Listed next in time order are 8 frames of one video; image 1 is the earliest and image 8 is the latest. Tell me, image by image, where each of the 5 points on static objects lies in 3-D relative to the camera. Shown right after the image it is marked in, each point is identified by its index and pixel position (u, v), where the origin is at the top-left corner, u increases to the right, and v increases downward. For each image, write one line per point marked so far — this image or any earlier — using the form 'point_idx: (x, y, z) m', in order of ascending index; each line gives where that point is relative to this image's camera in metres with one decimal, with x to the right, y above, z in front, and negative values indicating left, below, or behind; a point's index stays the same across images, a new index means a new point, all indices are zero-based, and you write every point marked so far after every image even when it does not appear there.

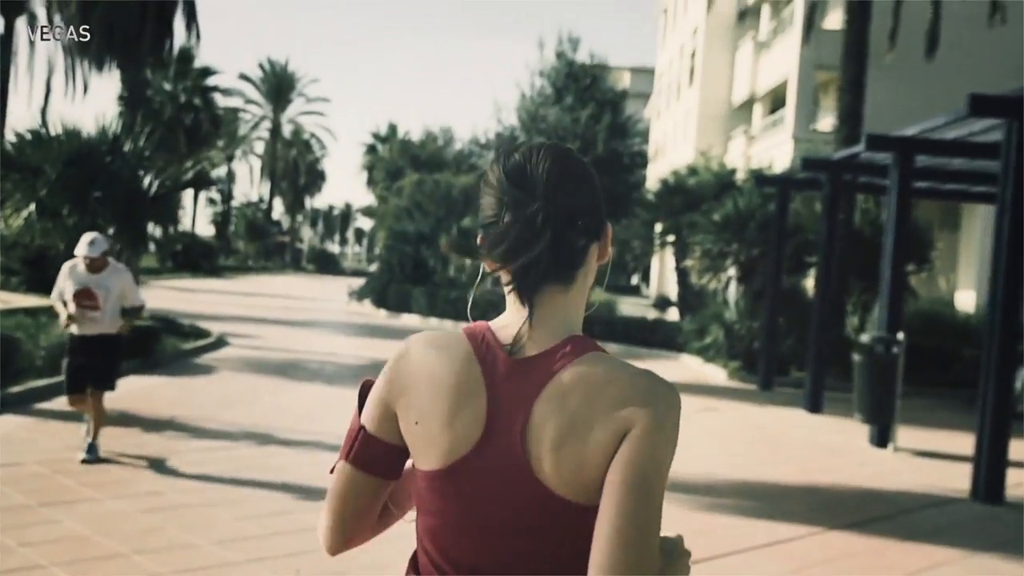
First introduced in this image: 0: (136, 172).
0: (-5.1, +1.6, +15.8) m
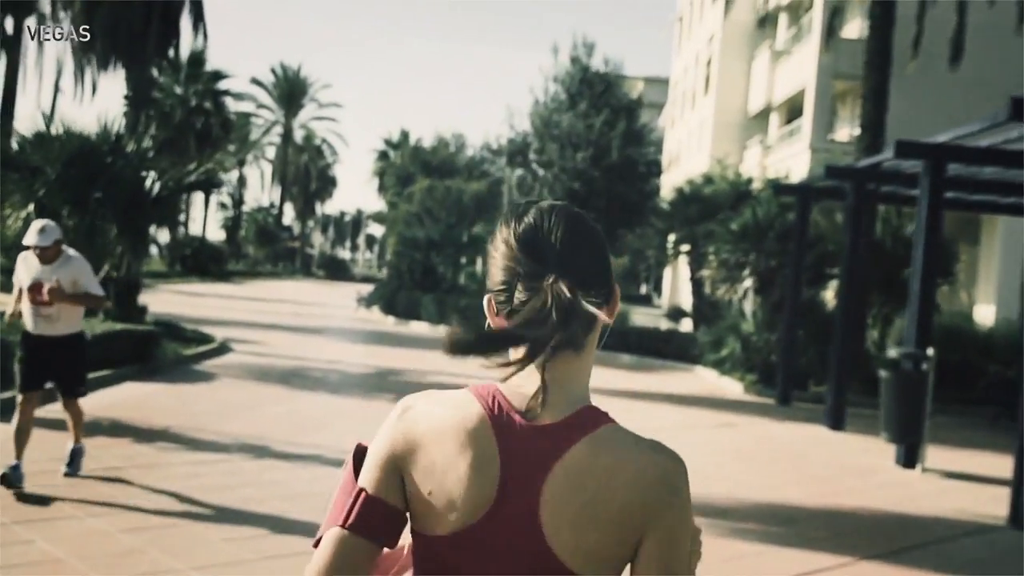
0: (-4.9, +1.5, +15.4) m
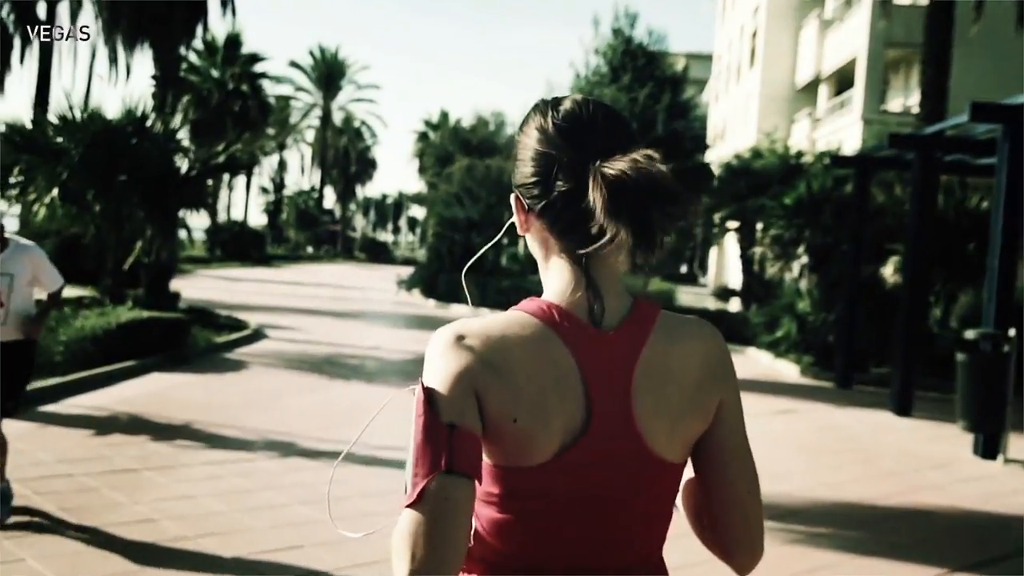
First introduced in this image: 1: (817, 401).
0: (-4.4, +1.7, +14.9) m
1: (+3.4, -1.3, +13.1) m
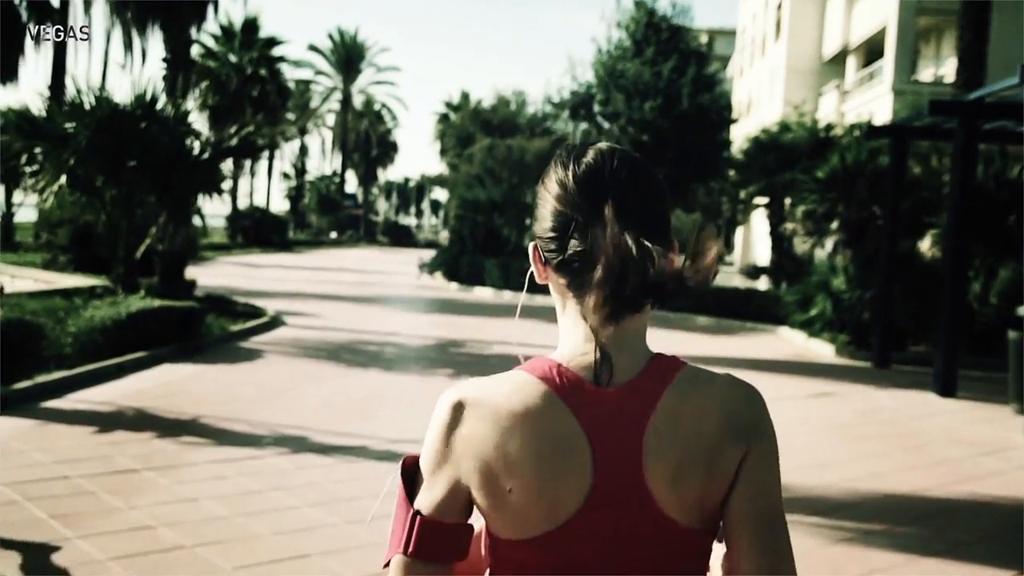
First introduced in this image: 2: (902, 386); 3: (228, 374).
0: (-4.1, +1.9, +14.4) m
1: (+3.7, -1.0, +12.5) m
2: (+4.2, -1.0, +12.5) m
3: (-2.6, -0.8, +10.9) m
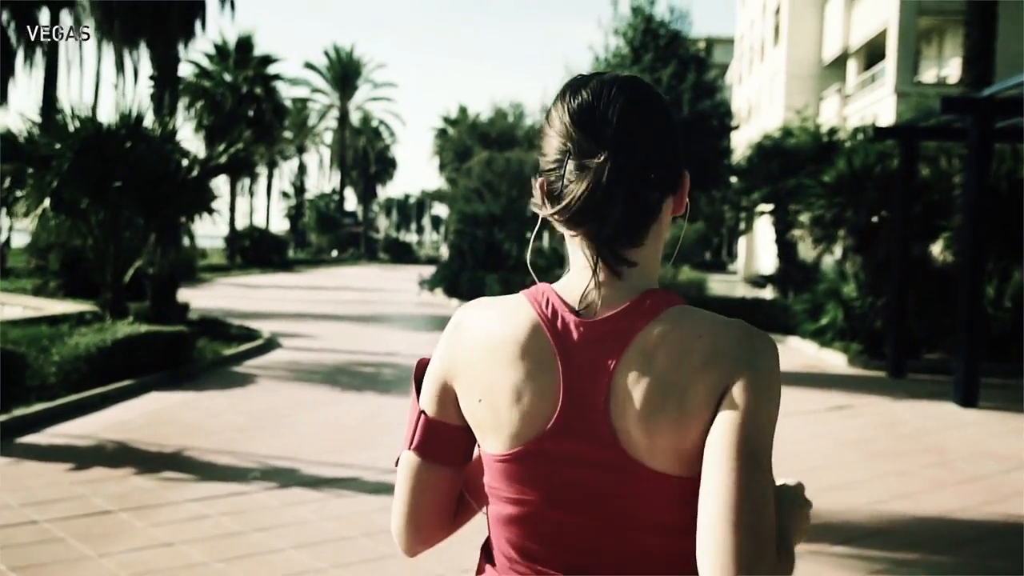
0: (-4.2, +1.6, +14.0) m
1: (+3.7, -1.1, +12.0) m
2: (+4.2, -1.1, +12.0) m
3: (-2.6, -1.0, +10.5) m
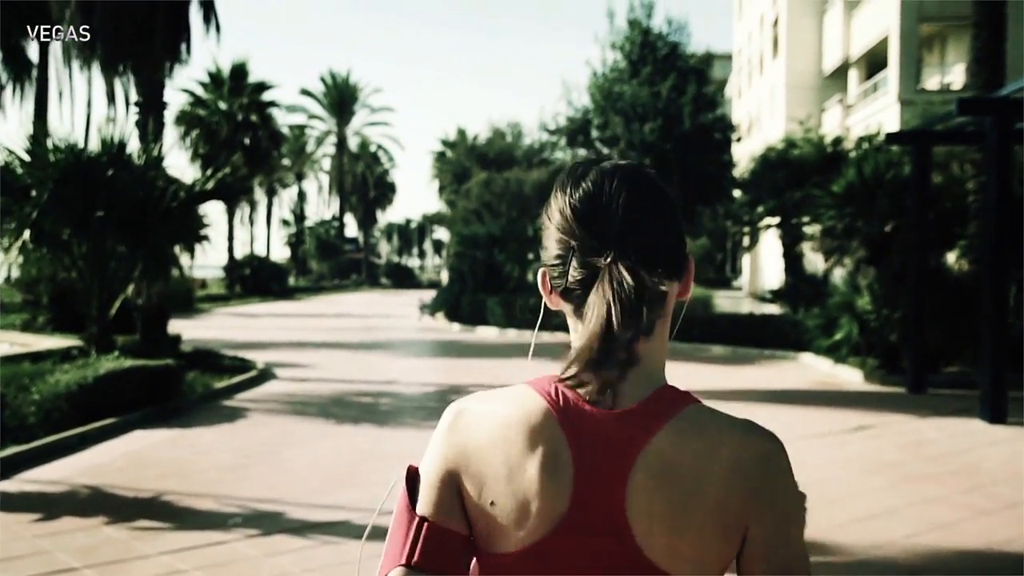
0: (-4.2, +1.2, +13.5) m
1: (+3.7, -1.2, +11.5) m
2: (+4.2, -1.2, +11.4) m
3: (-2.6, -1.3, +9.9) m
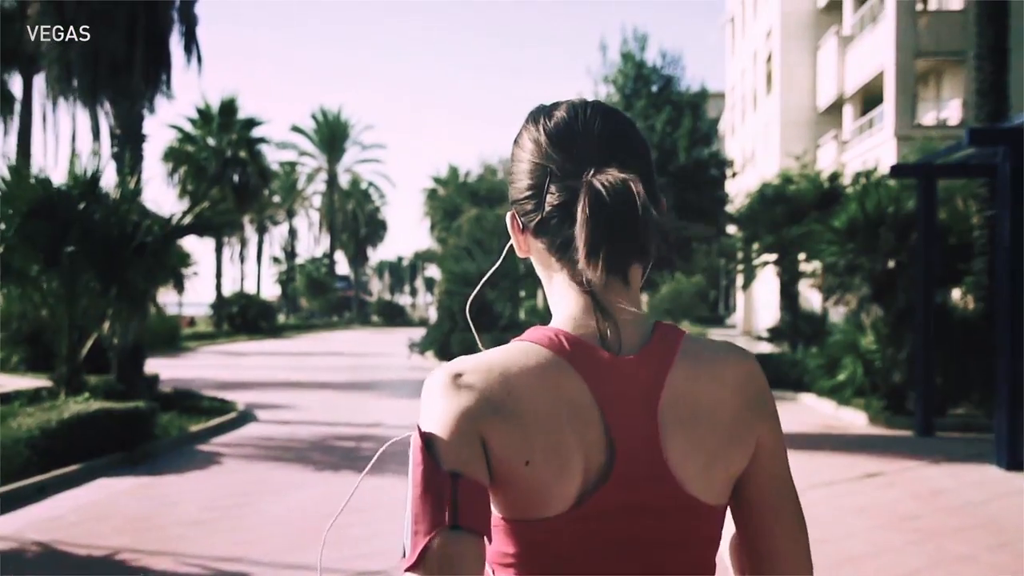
0: (-4.3, +0.8, +13.0) m
1: (+3.6, -1.6, +10.9) m
2: (+4.1, -1.6, +10.9) m
3: (-2.7, -1.6, +9.3) m
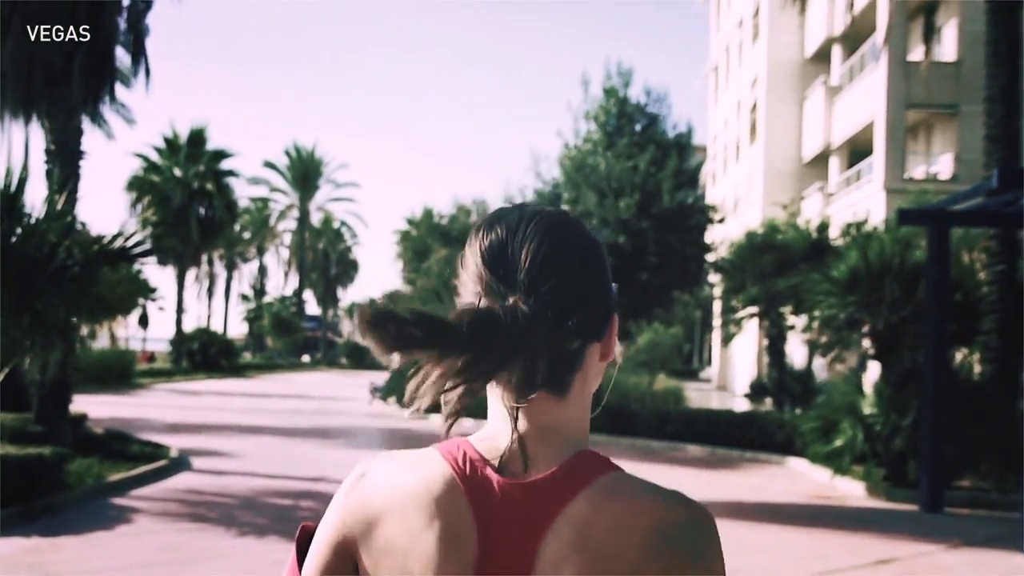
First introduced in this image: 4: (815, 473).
0: (-4.6, +0.5, +11.6) m
1: (+3.3, -2.0, +9.6) m
2: (+3.8, -2.1, +9.6) m
3: (-3.0, -1.8, +7.9) m
4: (+3.5, -2.1, +13.9) m
